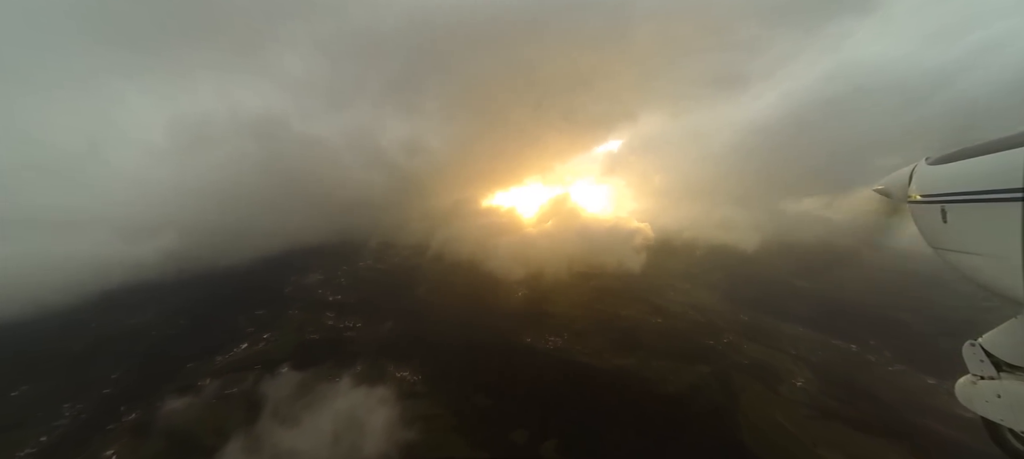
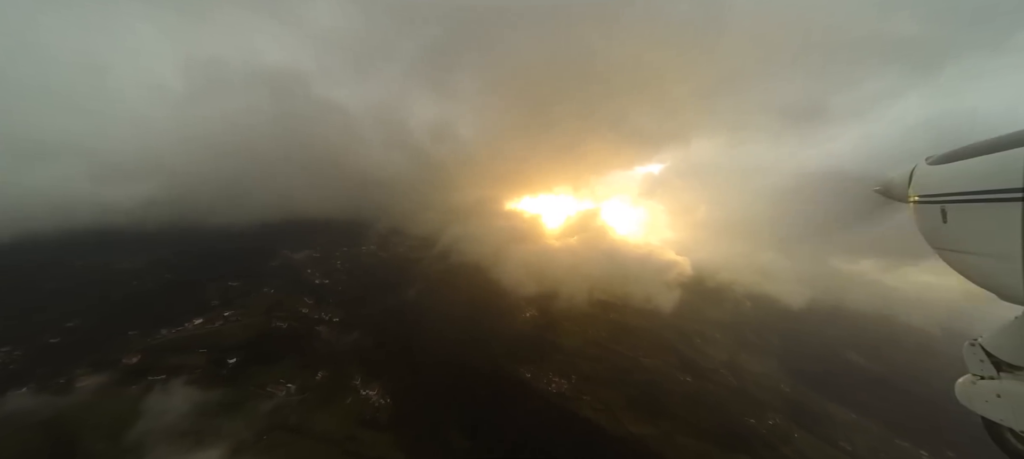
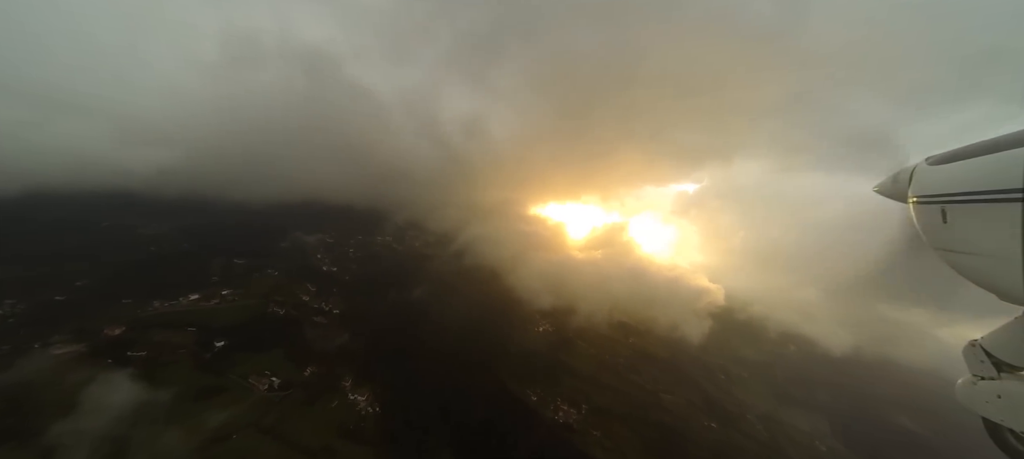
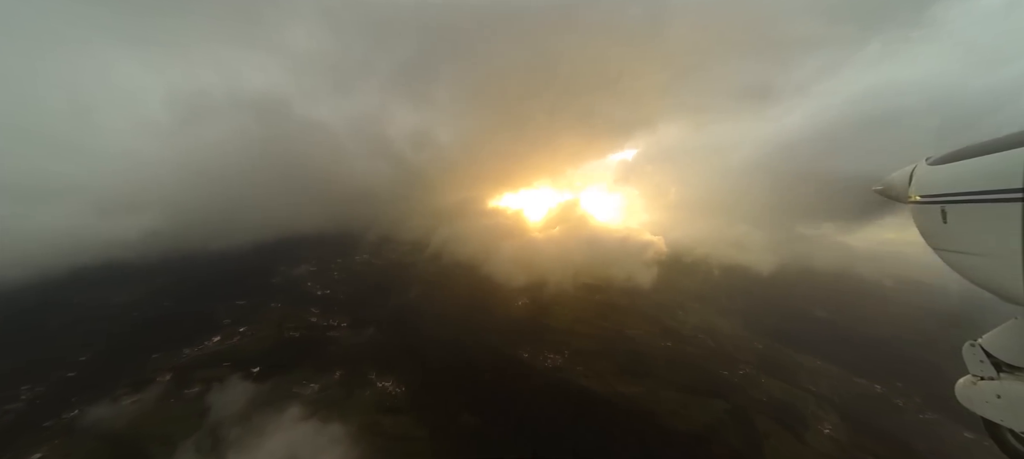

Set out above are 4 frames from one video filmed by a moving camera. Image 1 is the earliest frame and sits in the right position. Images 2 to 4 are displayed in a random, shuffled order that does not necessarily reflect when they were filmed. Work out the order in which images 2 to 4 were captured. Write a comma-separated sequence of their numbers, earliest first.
4, 2, 3
